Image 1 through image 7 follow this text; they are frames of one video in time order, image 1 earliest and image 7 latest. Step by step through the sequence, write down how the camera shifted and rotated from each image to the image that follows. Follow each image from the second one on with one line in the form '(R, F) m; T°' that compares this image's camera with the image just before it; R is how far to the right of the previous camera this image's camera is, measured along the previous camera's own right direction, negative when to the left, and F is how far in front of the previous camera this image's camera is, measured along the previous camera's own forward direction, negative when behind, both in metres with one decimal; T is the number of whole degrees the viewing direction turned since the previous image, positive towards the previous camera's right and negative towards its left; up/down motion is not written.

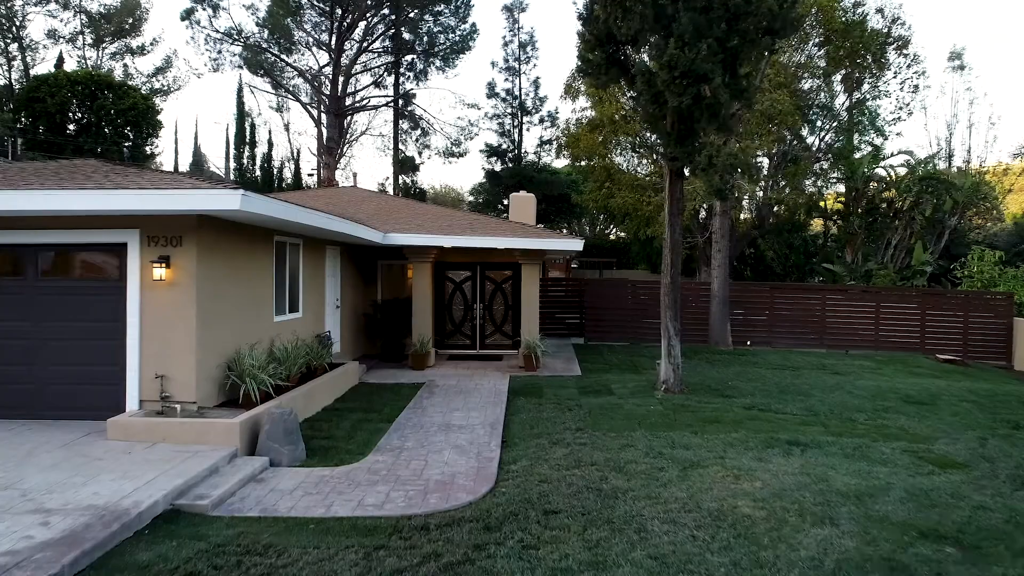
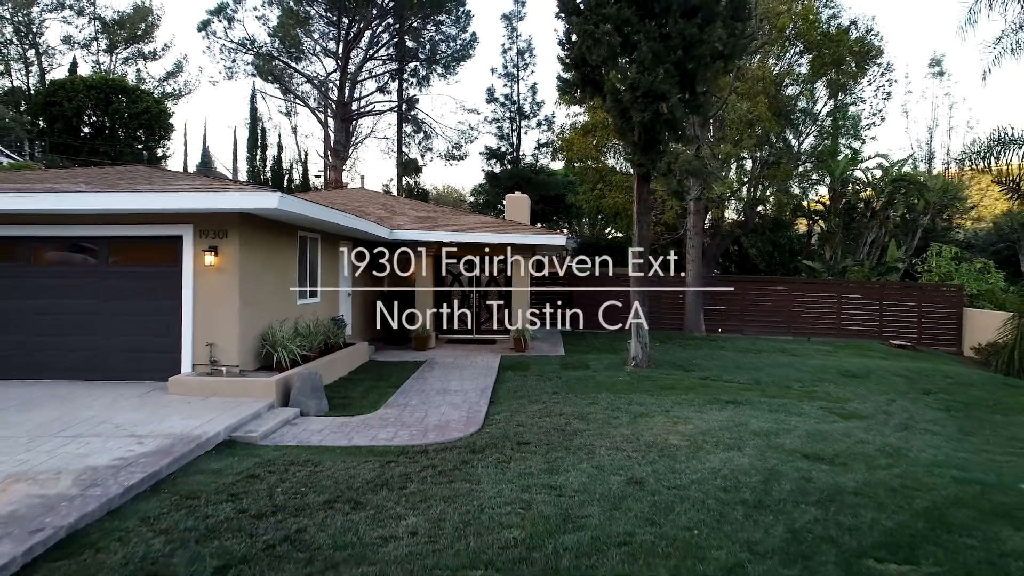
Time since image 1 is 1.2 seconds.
(+0.2, -1.4) m; 0°
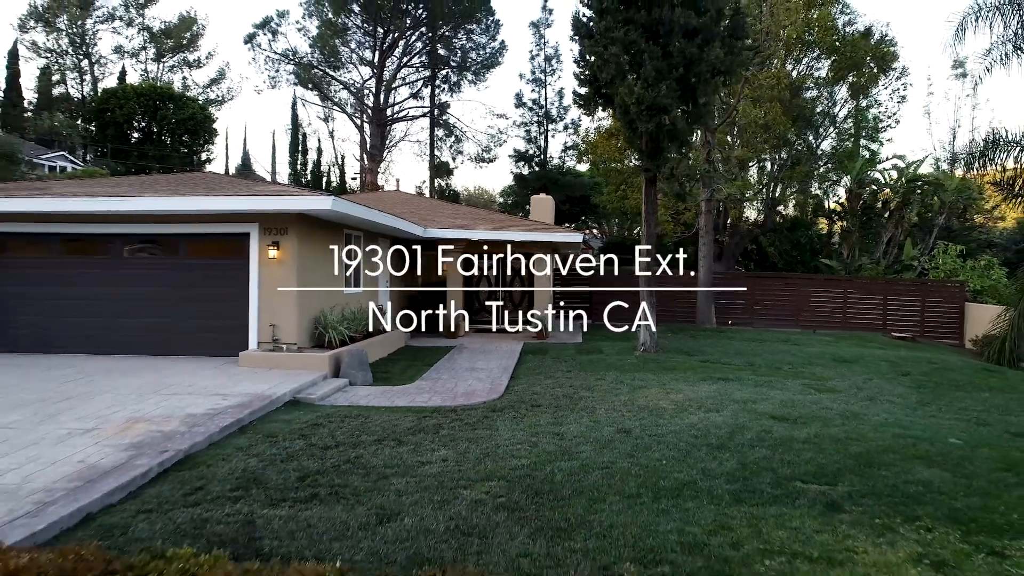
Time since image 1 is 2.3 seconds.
(+0.2, -1.2) m; -2°
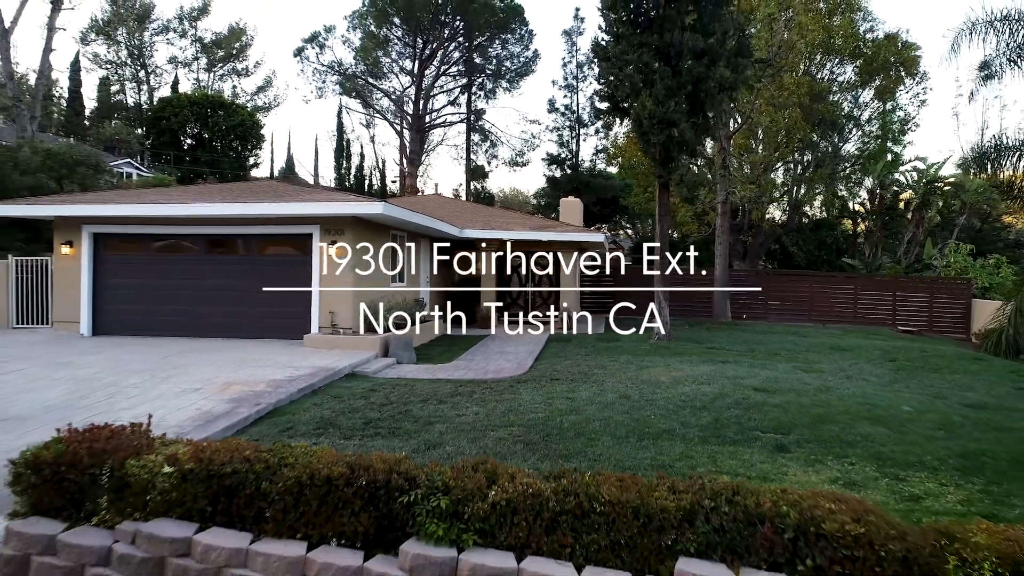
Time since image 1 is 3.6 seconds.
(+0.2, -1.4) m; -3°
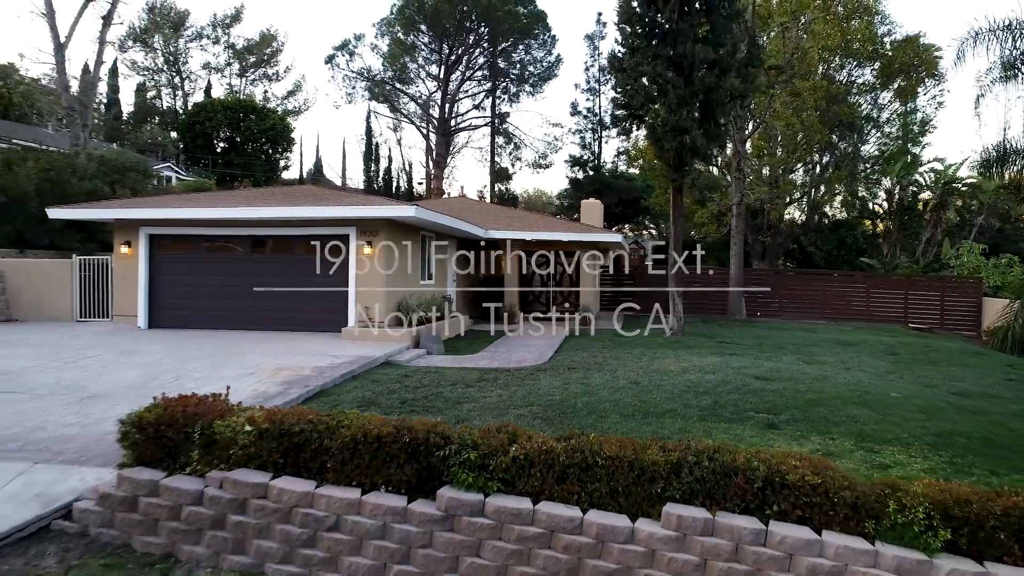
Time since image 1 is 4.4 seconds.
(0.0, -0.8) m; -2°
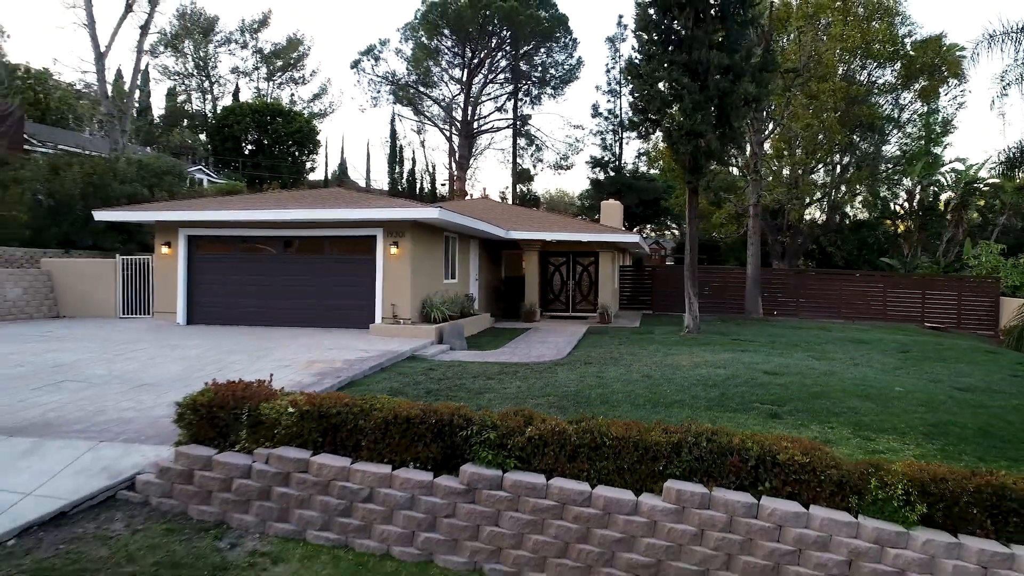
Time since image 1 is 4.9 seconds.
(0.0, -0.5) m; -2°
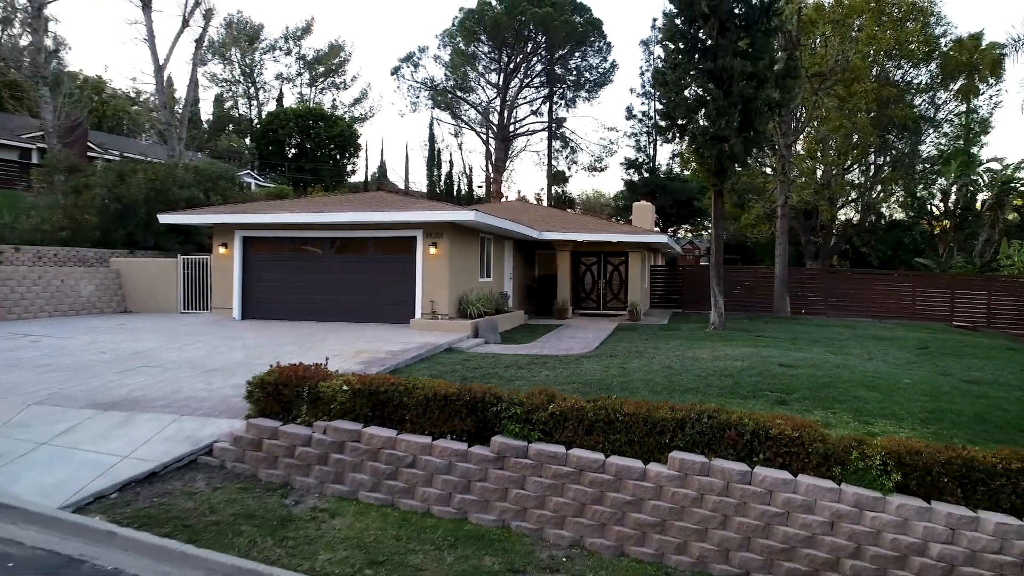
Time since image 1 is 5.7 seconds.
(+0.1, -0.7) m; -3°
